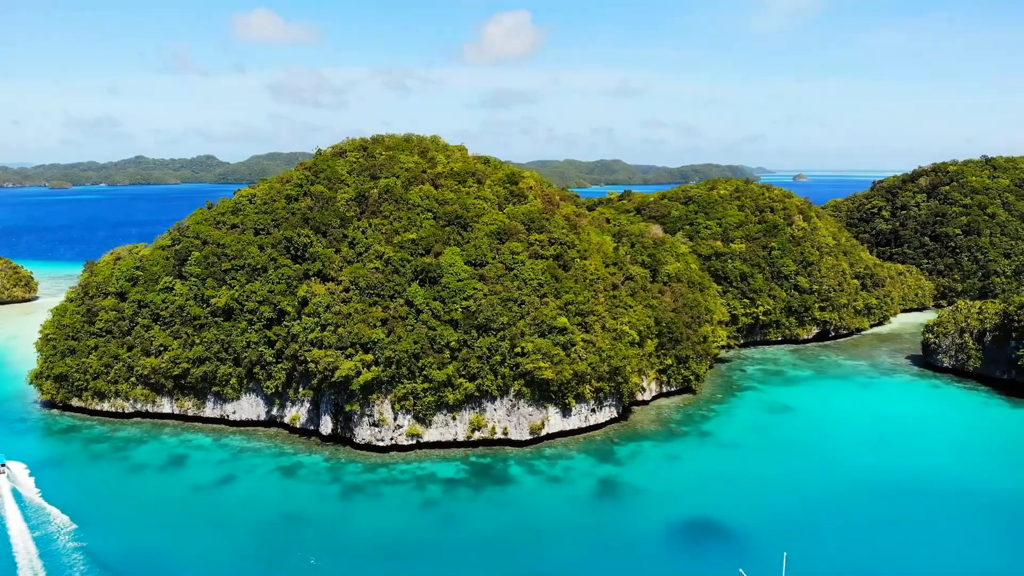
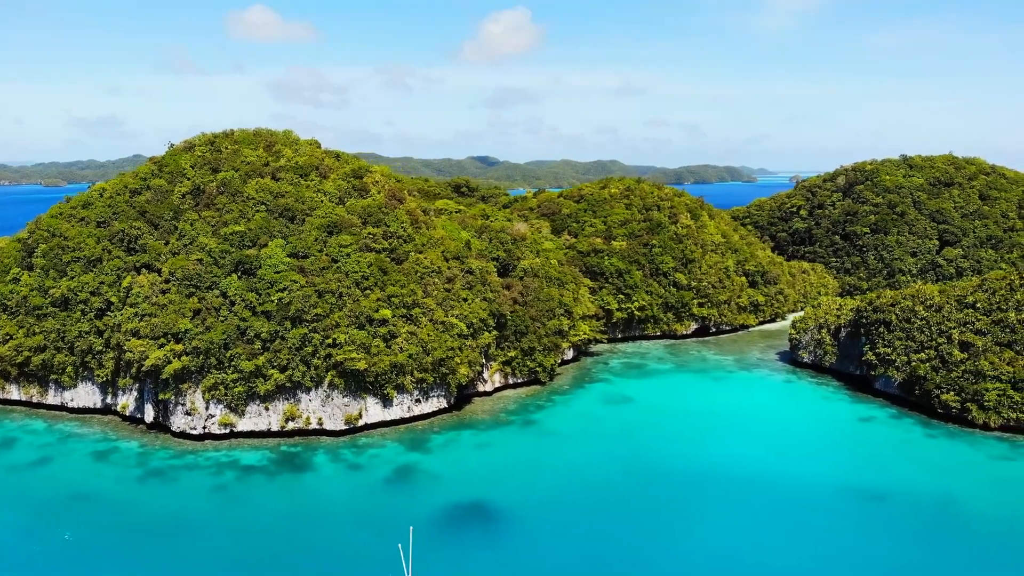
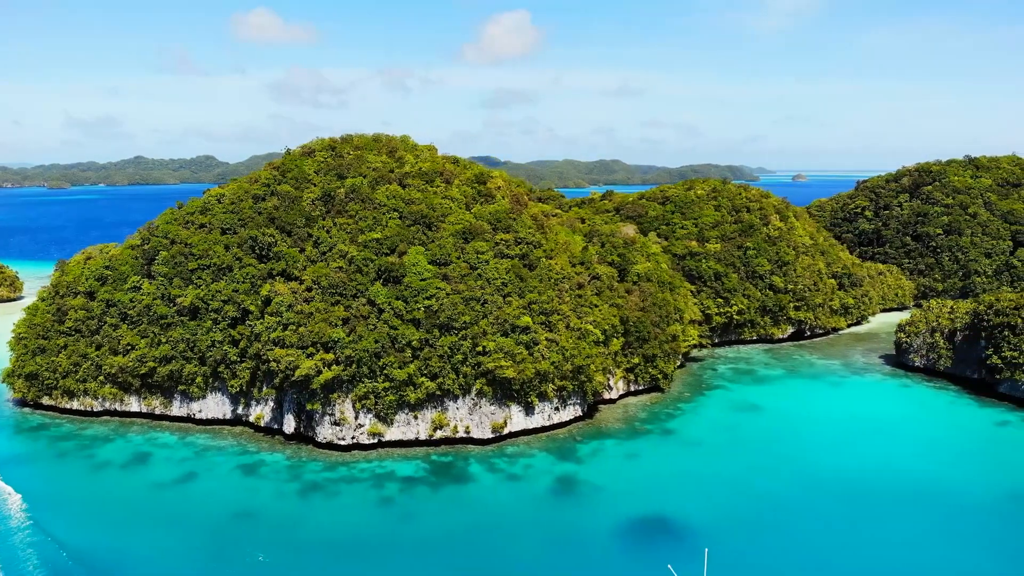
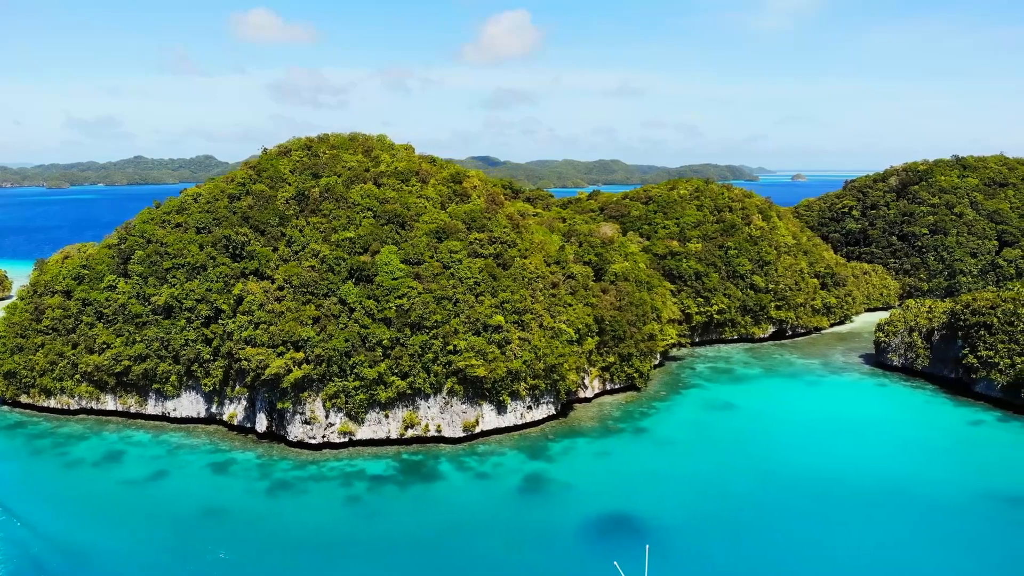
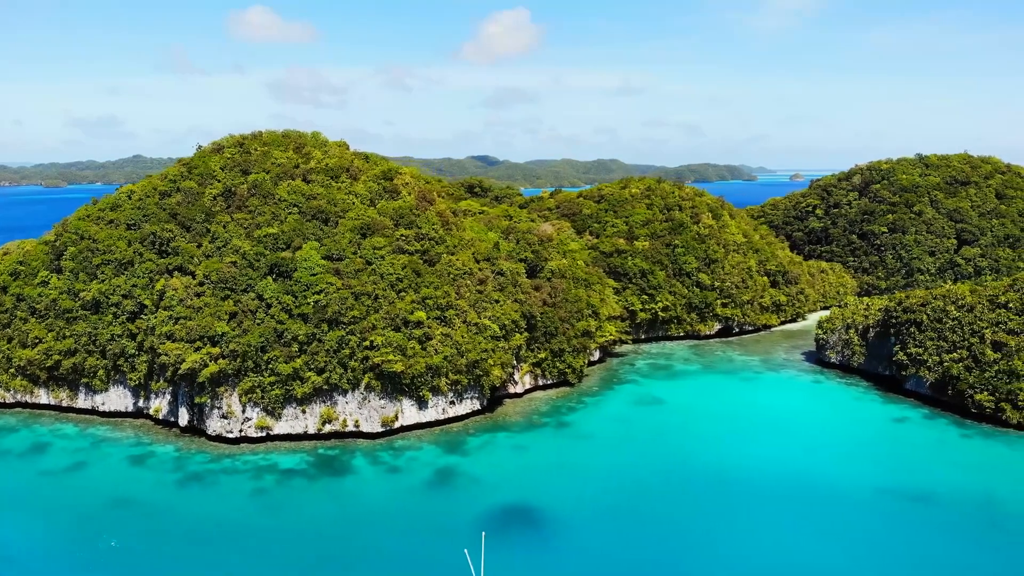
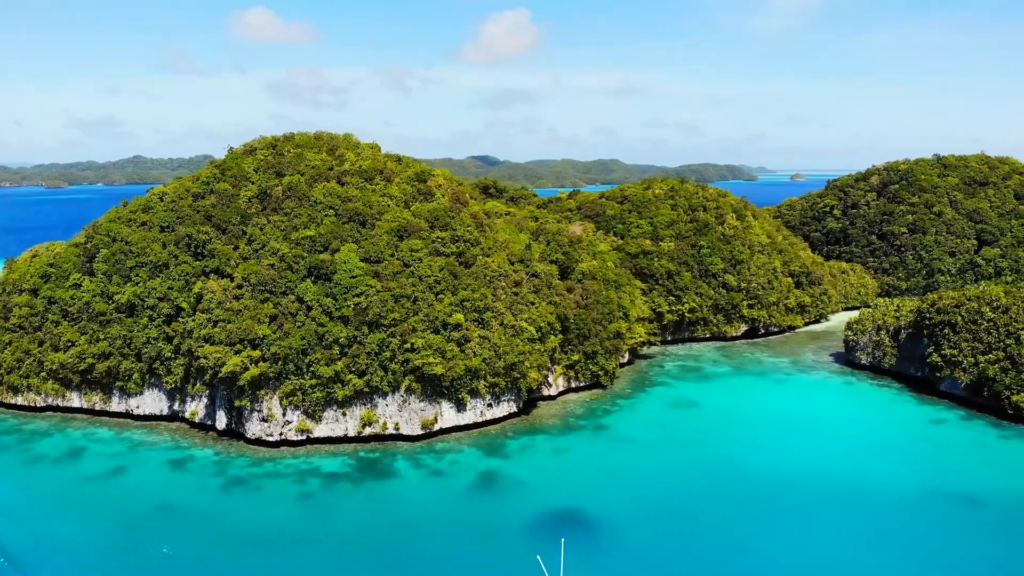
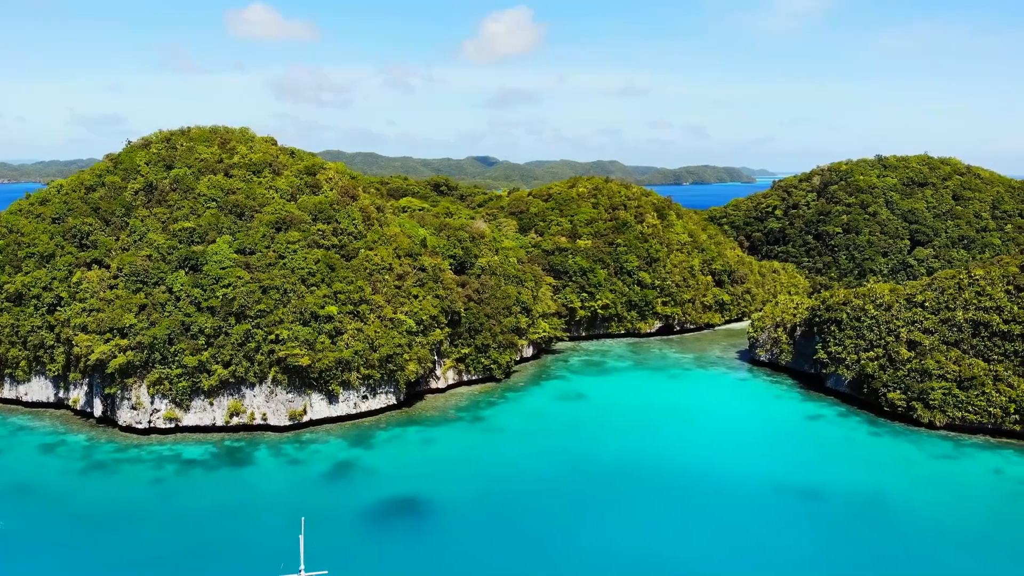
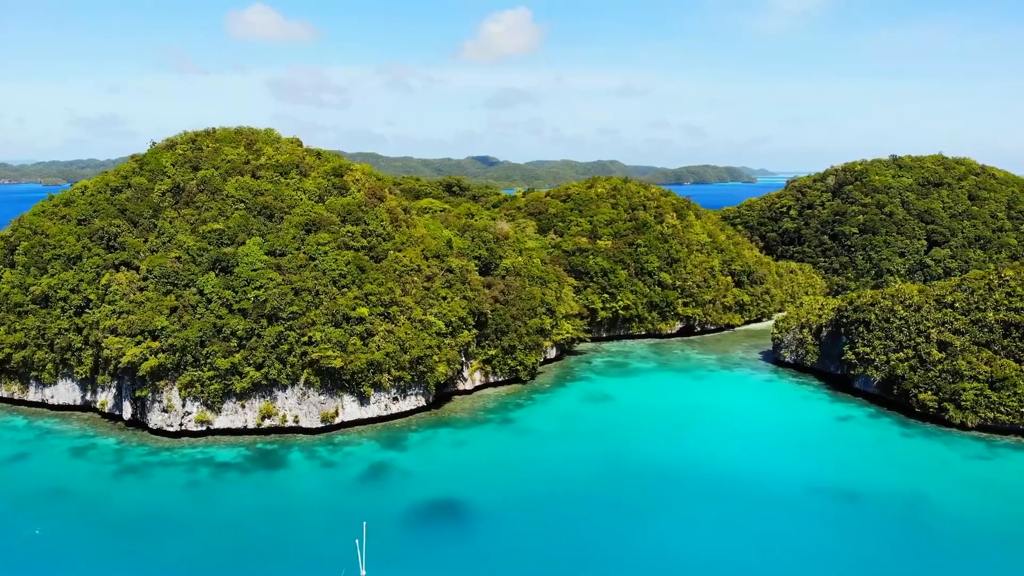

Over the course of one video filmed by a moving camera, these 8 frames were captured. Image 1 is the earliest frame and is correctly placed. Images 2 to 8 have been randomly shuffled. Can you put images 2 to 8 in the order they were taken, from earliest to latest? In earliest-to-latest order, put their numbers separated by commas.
3, 4, 6, 5, 2, 8, 7
